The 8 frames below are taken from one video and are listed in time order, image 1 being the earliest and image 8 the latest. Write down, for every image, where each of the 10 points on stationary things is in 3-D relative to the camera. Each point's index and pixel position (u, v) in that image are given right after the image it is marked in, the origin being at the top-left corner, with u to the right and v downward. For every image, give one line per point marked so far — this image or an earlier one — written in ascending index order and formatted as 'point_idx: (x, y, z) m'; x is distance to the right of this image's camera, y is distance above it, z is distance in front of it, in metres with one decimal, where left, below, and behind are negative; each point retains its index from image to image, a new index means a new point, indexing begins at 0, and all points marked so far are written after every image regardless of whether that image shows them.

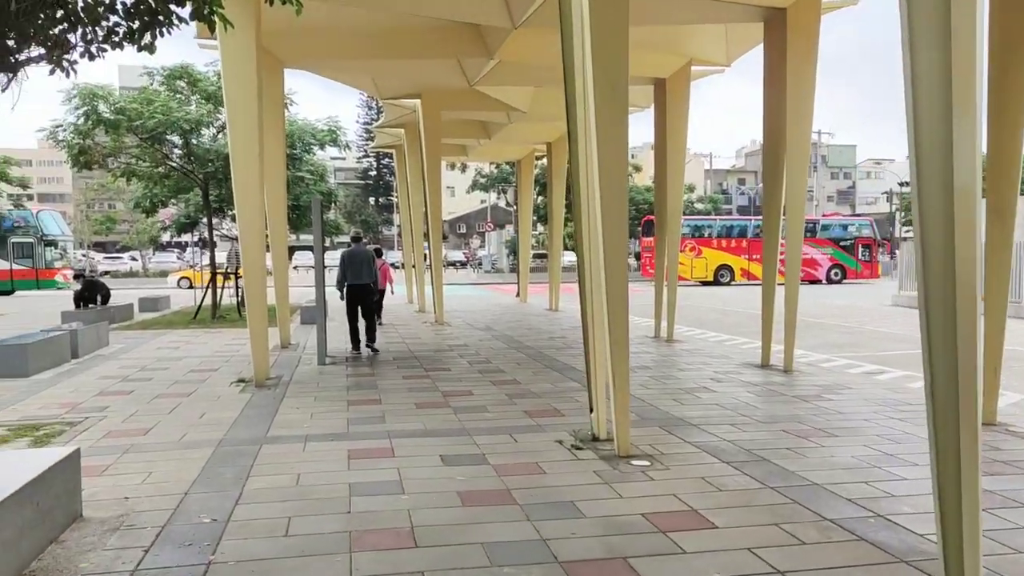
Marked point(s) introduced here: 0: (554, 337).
0: (+0.7, -0.8, +13.5) m
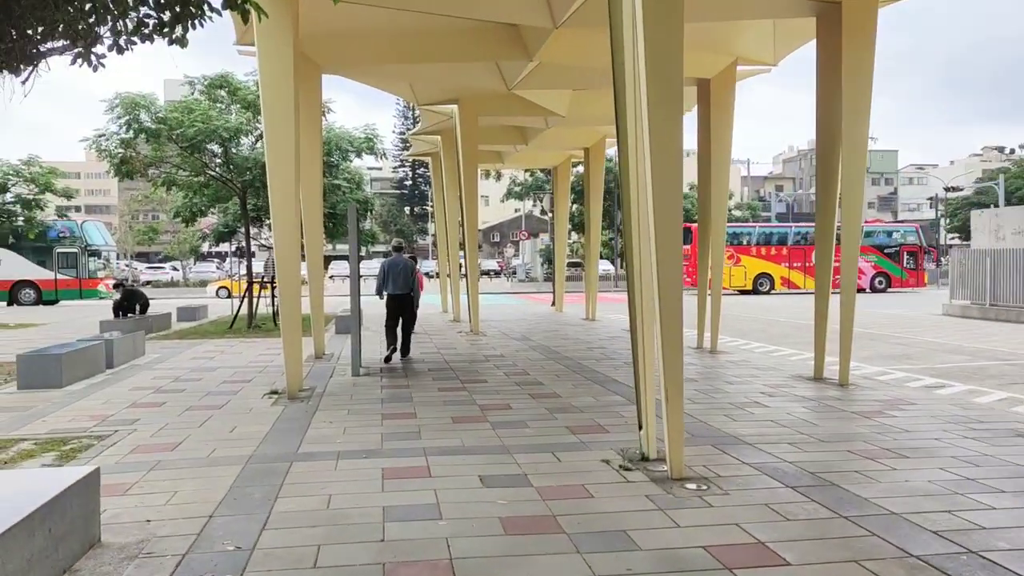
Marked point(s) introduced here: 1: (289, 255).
0: (+1.3, -1.0, +13.1) m
1: (-2.4, +0.4, +8.6) m
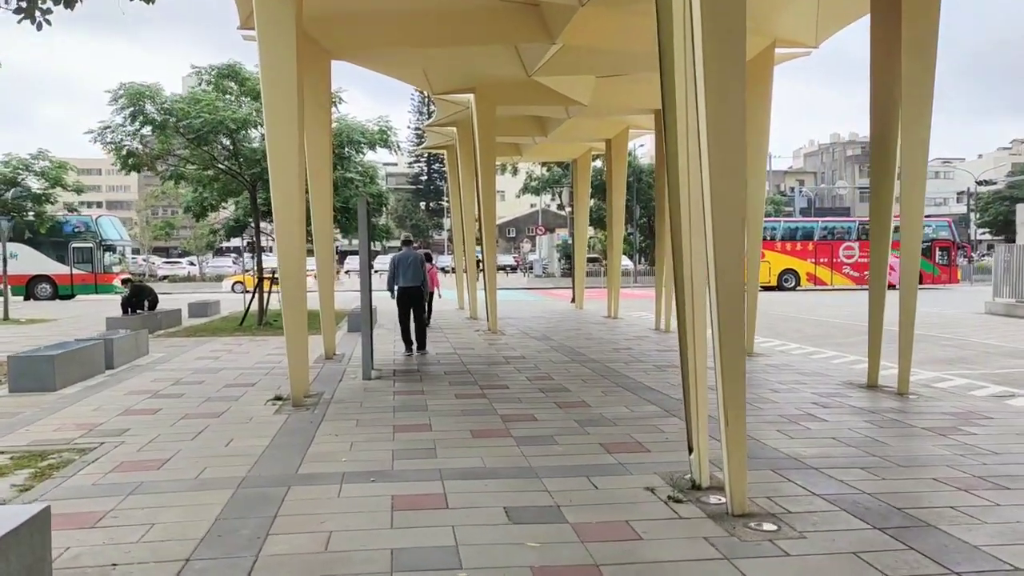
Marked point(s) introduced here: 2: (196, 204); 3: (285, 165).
0: (+1.7, -1.0, +12.4) m
1: (-2.2, +0.4, +7.9) m
2: (-6.8, +1.8, +16.9) m
3: (-2.2, +1.2, +7.7) m
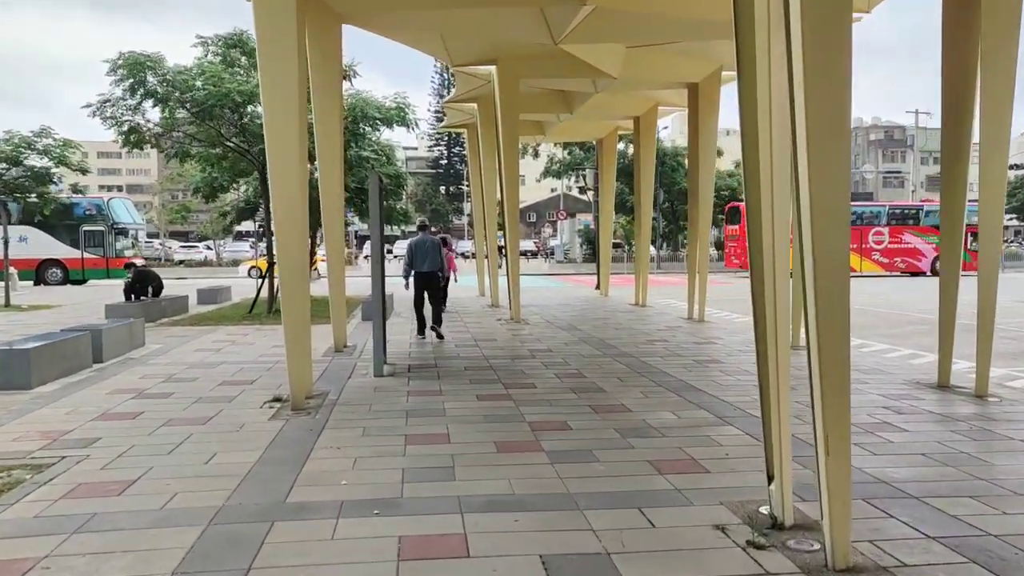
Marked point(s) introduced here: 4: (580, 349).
0: (+2.0, -0.8, +11.4) m
1: (-1.9, +0.5, +7.0) m
2: (-6.3, +2.1, +16.1) m
3: (-2.0, +1.3, +6.8) m
4: (+0.9, -0.8, +10.3) m
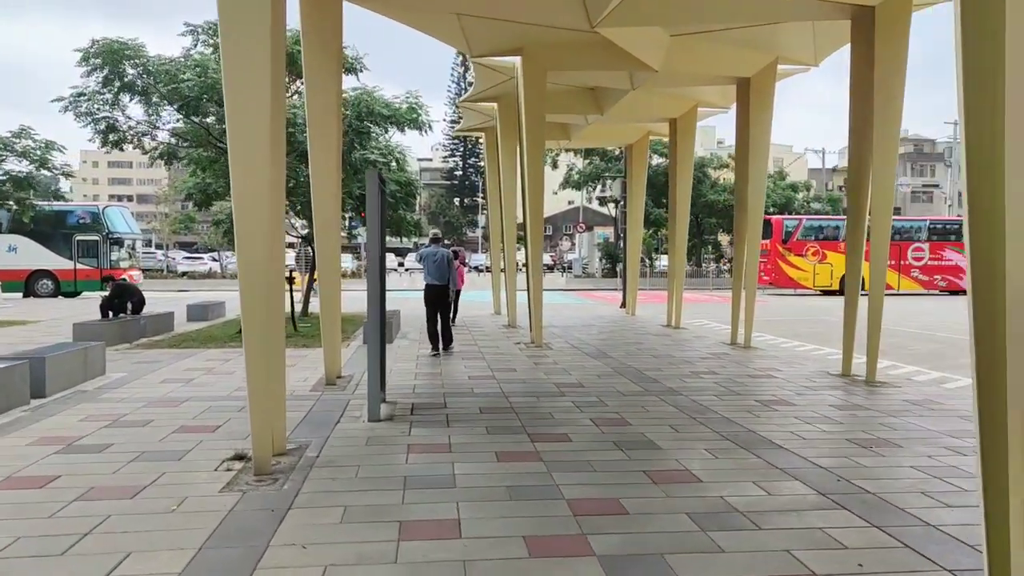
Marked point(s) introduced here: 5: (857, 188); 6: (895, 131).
0: (+2.3, -1.1, +9.7) m
1: (-1.7, +0.3, +5.4) m
2: (-5.9, +1.8, +14.6) m
3: (-1.8, +1.1, +5.3) m
4: (+1.1, -1.1, +8.6) m
5: (+4.3, +1.2, +9.8) m
6: (+4.5, +1.7, +9.2) m
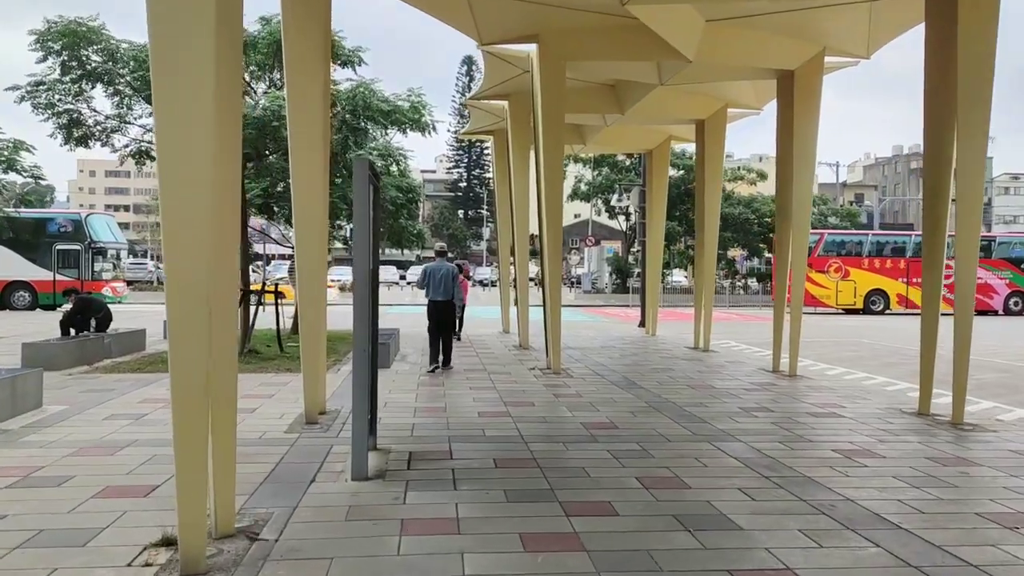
0: (+2.5, -1.3, +8.3) m
1: (-1.5, +0.2, +4.0) m
2: (-5.7, +1.6, +13.2) m
3: (-1.6, +1.0, +3.8) m
4: (+1.3, -1.3, +7.2) m
5: (+4.5, +1.0, +8.3) m
6: (+4.7, +1.5, +7.8) m
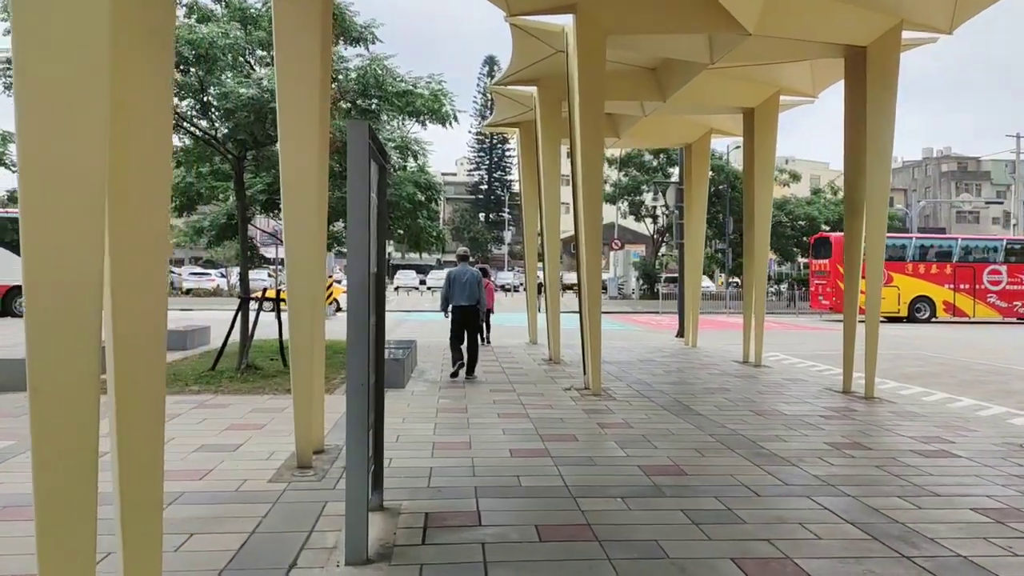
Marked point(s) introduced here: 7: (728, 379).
0: (+2.8, -1.4, +6.8) m
1: (-1.3, +0.2, +2.6) m
2: (-5.3, +1.5, +12.0) m
3: (-1.4, +1.0, +2.5) m
4: (+1.6, -1.3, +5.7) m
5: (+4.8, +0.9, +6.8) m
6: (+5.0, +1.4, +6.3) m
7: (+3.1, -1.3, +11.3) m
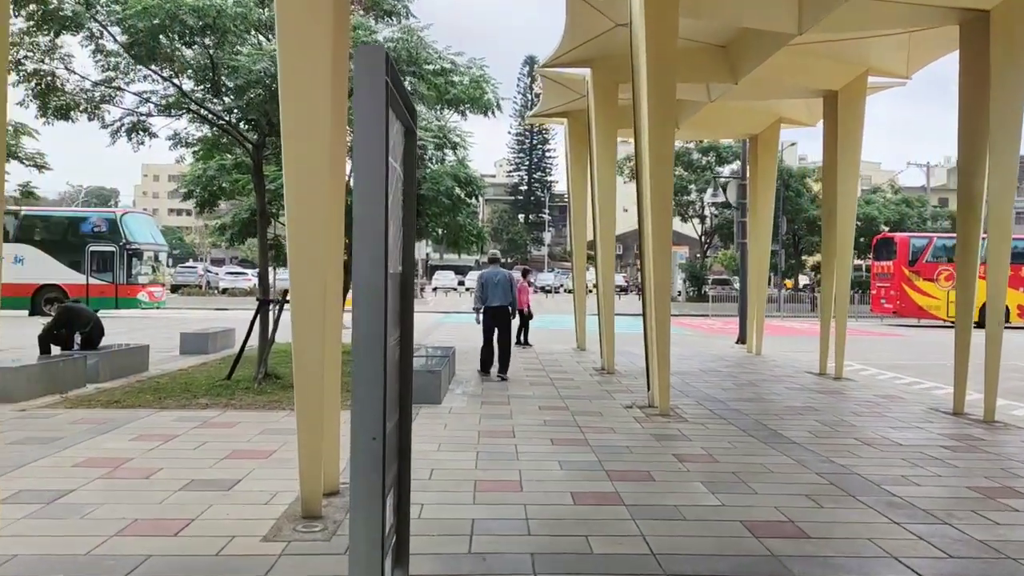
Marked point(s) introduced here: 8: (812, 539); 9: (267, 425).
0: (+3.2, -1.4, +5.4) m
1: (-1.1, +0.2, +1.4) m
2: (-4.6, +1.5, +10.9) m
3: (-1.1, +1.0, +1.3) m
4: (+2.0, -1.3, +4.3) m
5: (+5.3, +0.9, +5.3) m
6: (+5.4, +1.4, +4.7) m
7: (+3.8, -1.3, +9.8) m
8: (+1.6, -1.3, +4.3) m
9: (-2.2, -1.2, +7.0) m
